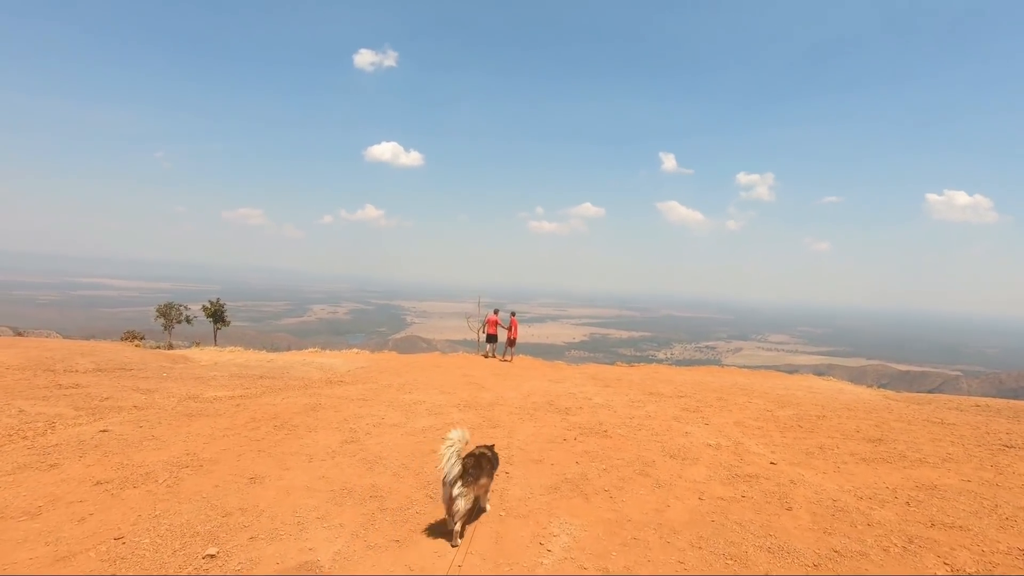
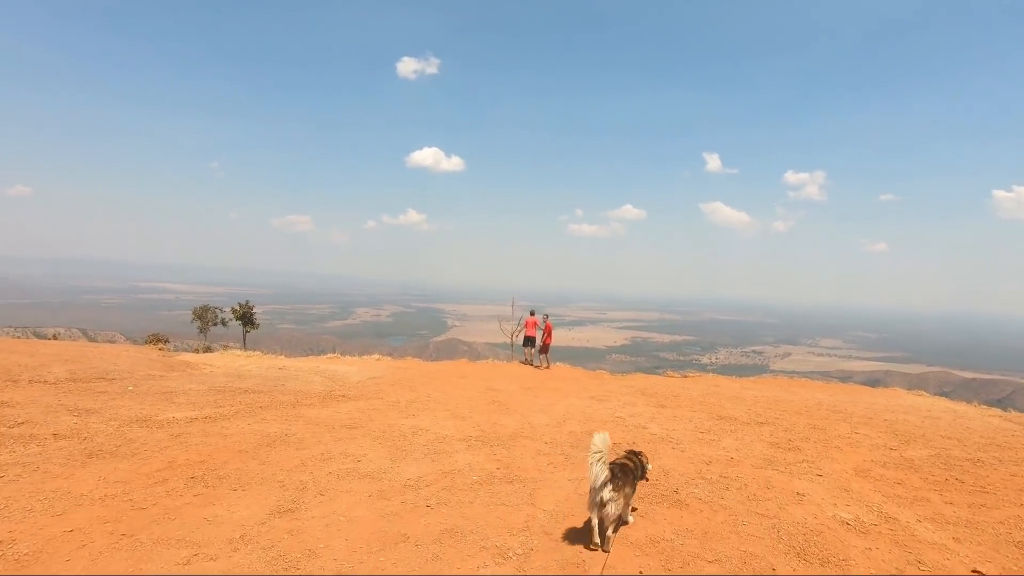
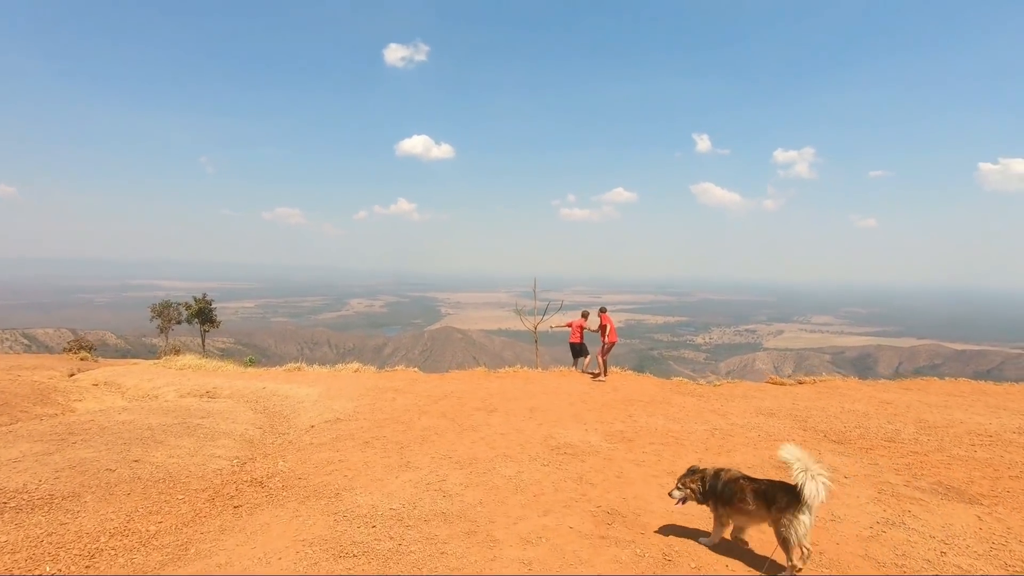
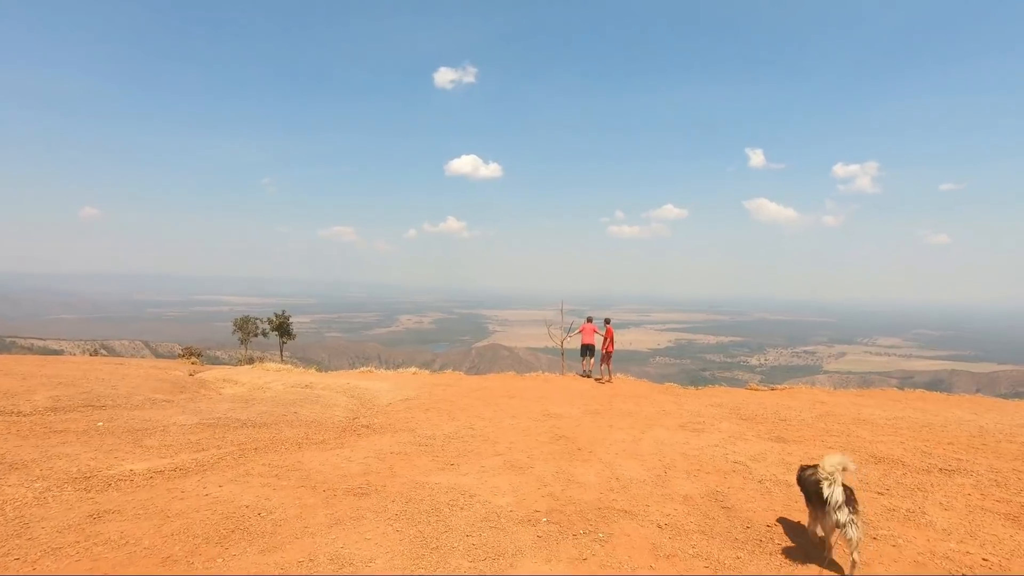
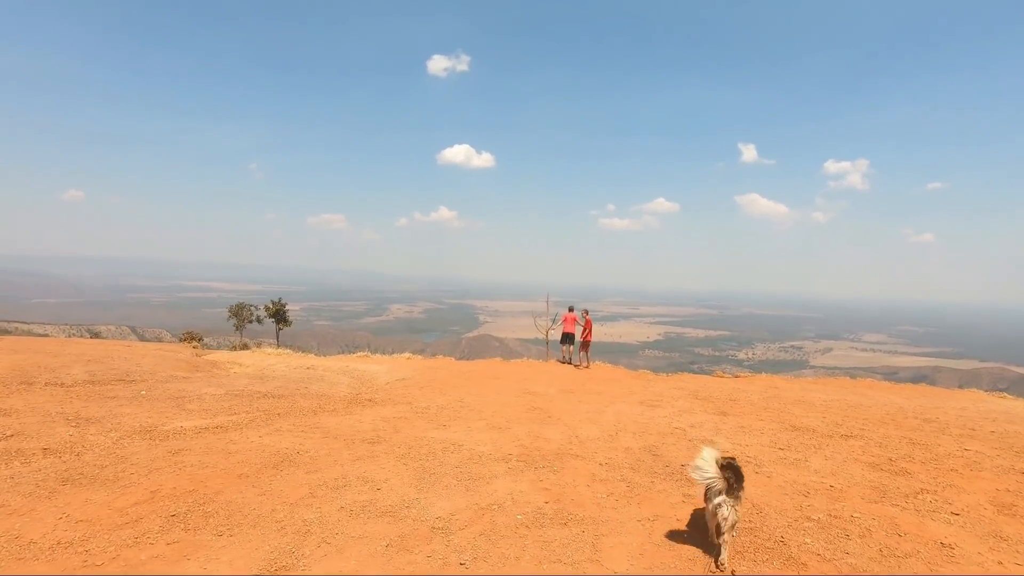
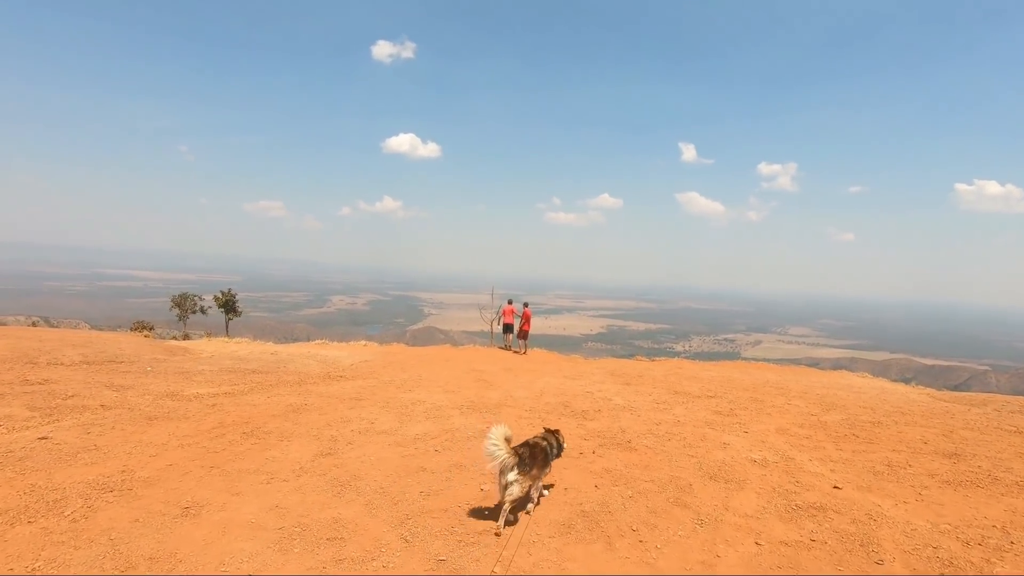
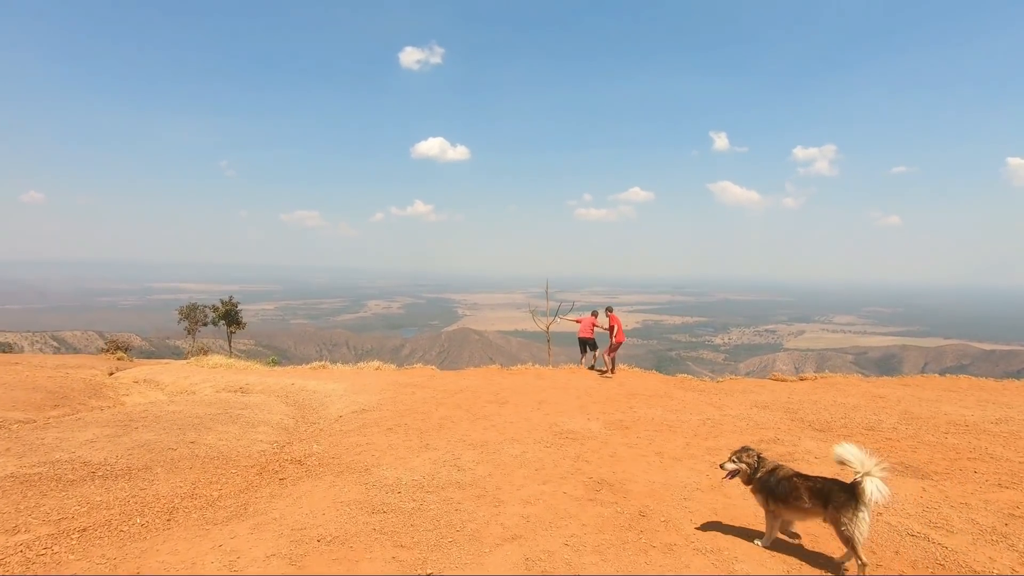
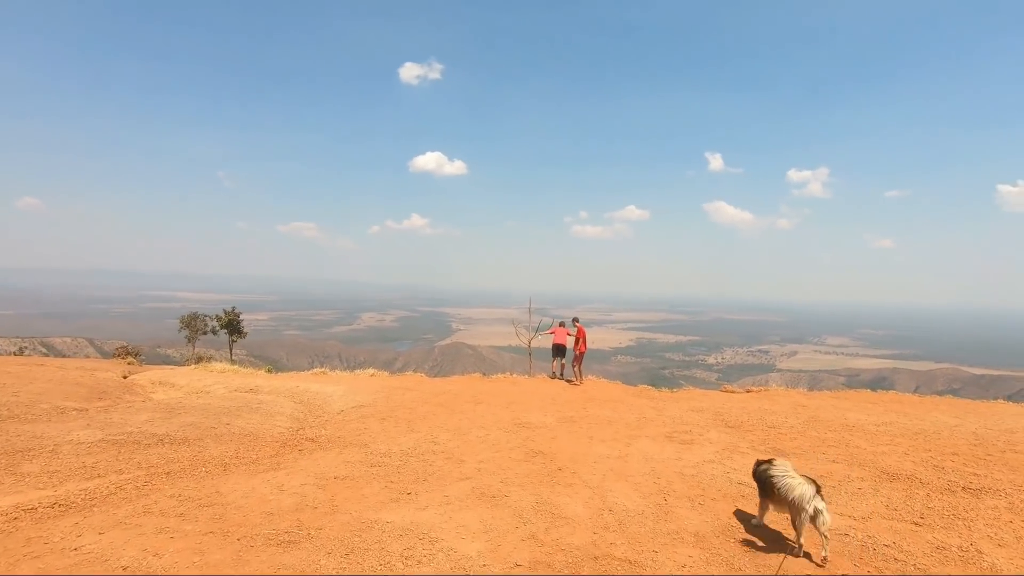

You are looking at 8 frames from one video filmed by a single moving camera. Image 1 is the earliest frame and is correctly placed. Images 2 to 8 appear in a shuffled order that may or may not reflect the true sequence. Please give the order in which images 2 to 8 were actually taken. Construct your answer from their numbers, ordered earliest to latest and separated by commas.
6, 2, 5, 4, 8, 7, 3
